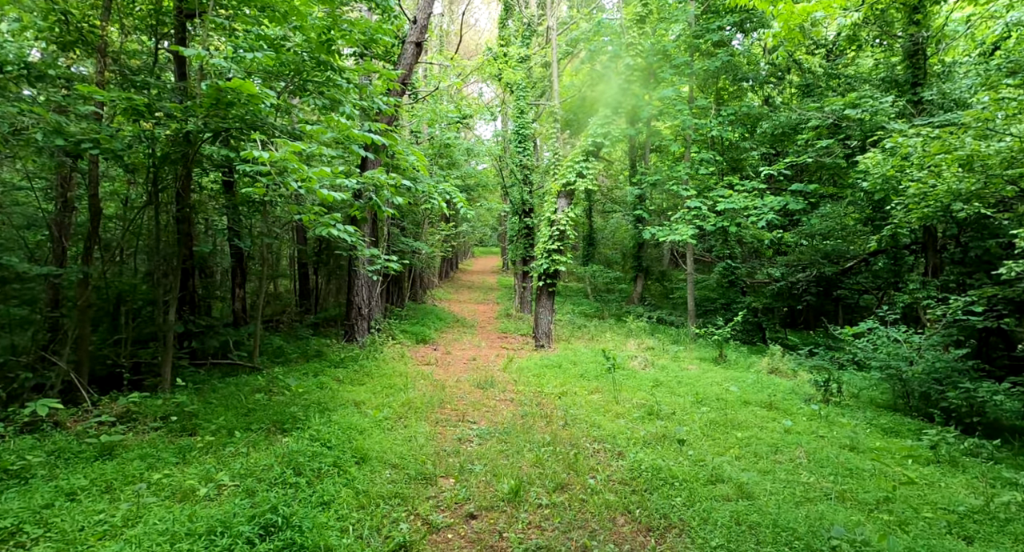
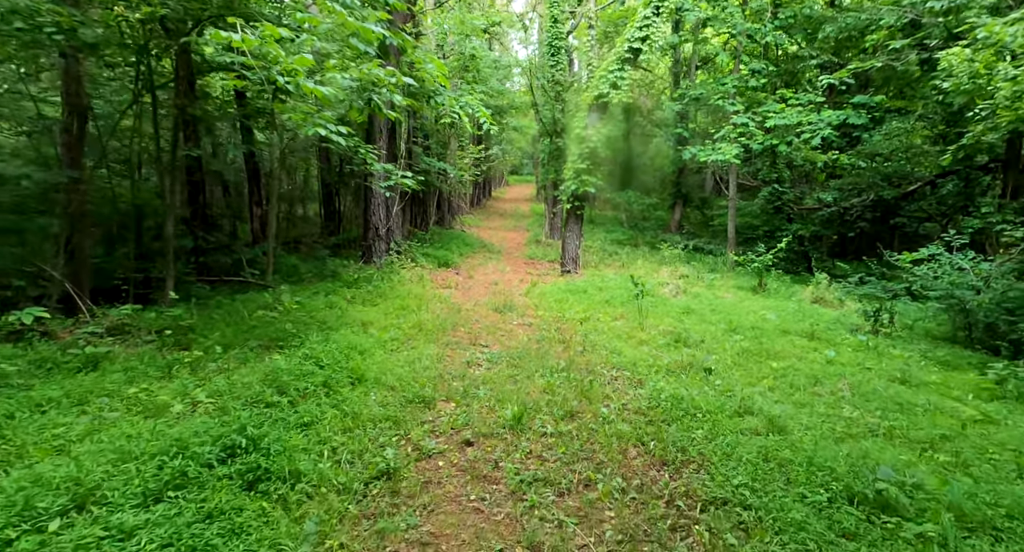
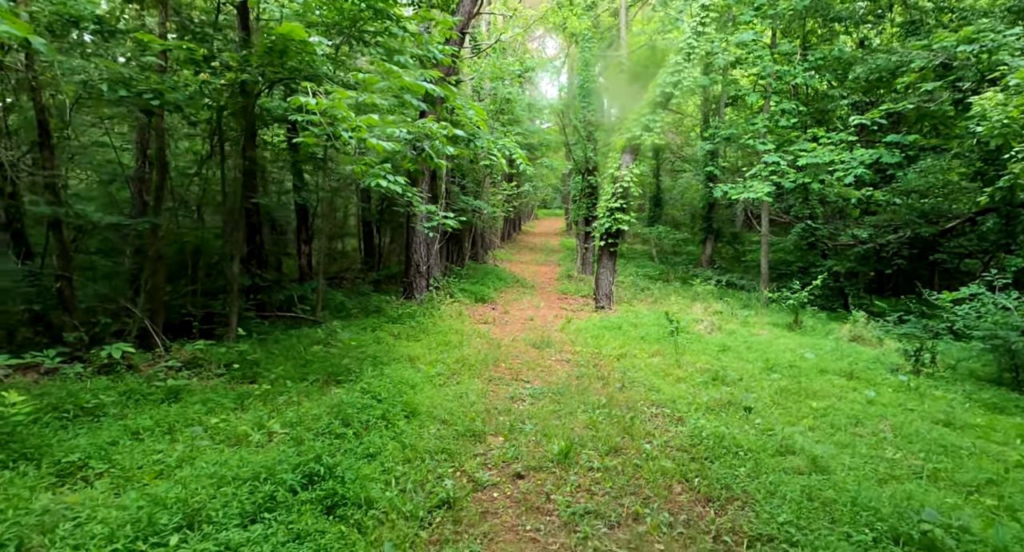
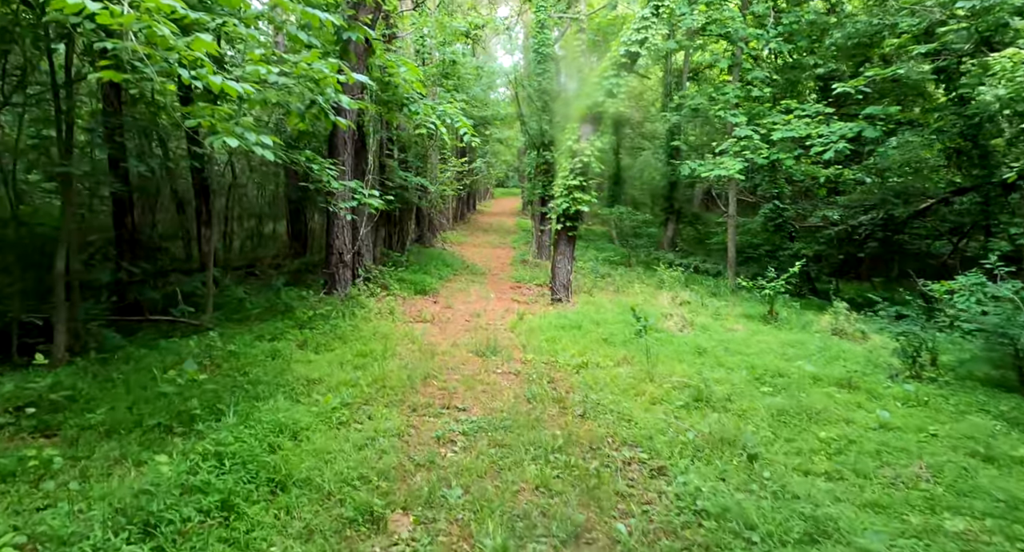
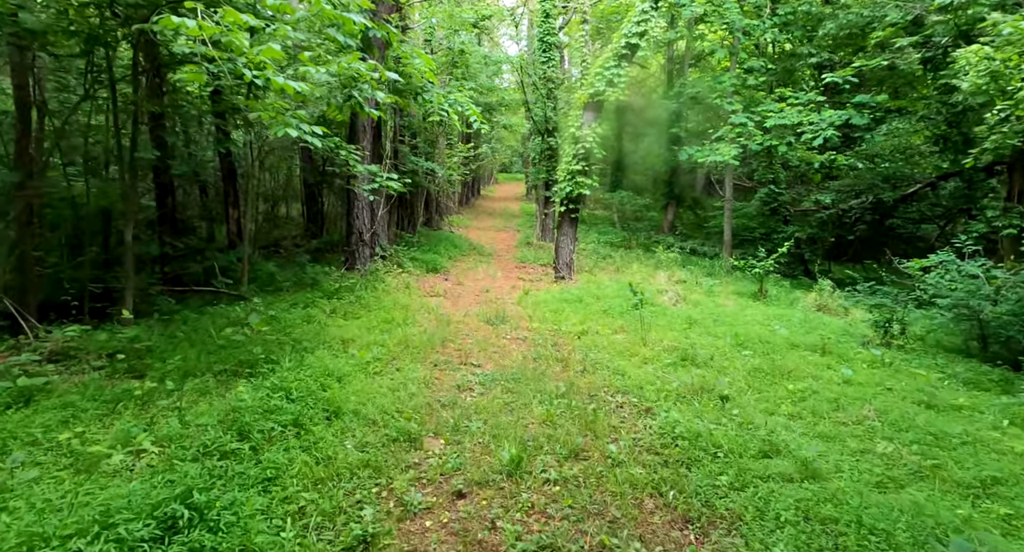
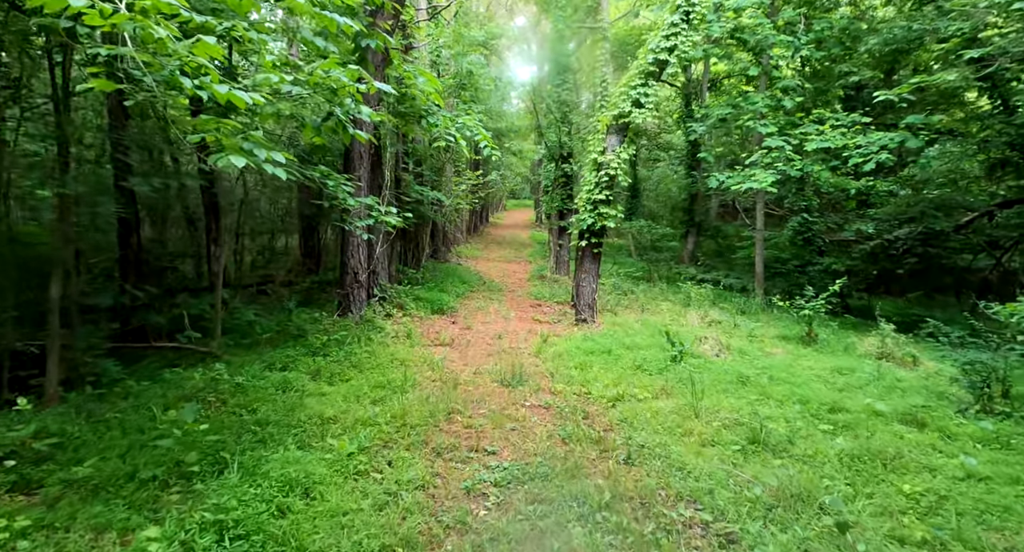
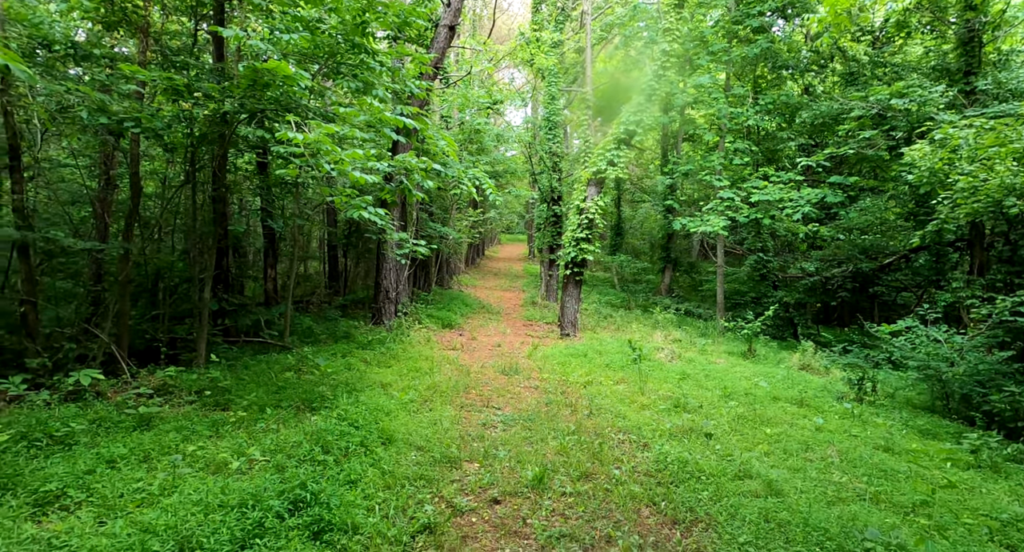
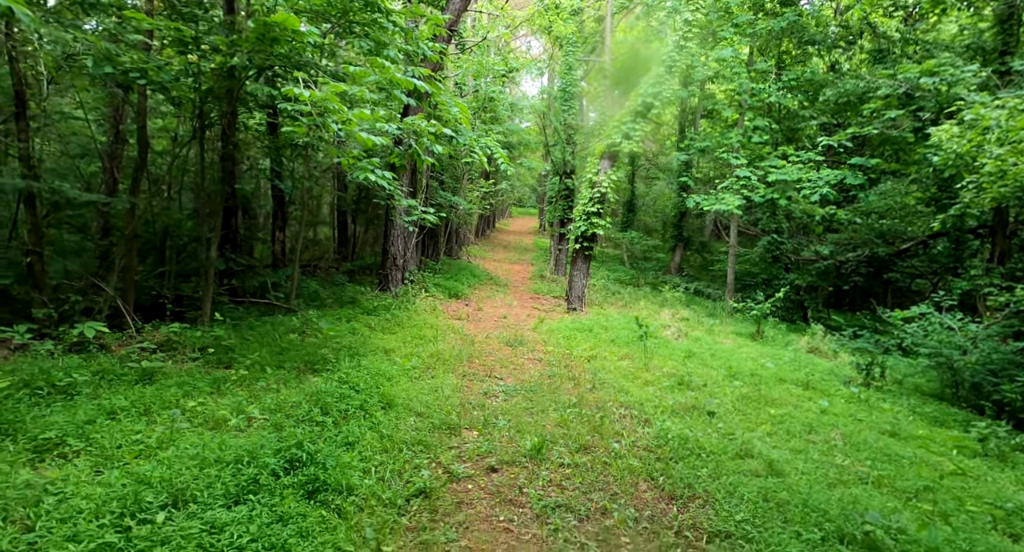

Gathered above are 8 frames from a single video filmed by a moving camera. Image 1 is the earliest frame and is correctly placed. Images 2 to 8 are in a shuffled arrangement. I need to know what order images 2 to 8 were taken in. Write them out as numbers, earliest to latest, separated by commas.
7, 8, 3, 2, 5, 4, 6
